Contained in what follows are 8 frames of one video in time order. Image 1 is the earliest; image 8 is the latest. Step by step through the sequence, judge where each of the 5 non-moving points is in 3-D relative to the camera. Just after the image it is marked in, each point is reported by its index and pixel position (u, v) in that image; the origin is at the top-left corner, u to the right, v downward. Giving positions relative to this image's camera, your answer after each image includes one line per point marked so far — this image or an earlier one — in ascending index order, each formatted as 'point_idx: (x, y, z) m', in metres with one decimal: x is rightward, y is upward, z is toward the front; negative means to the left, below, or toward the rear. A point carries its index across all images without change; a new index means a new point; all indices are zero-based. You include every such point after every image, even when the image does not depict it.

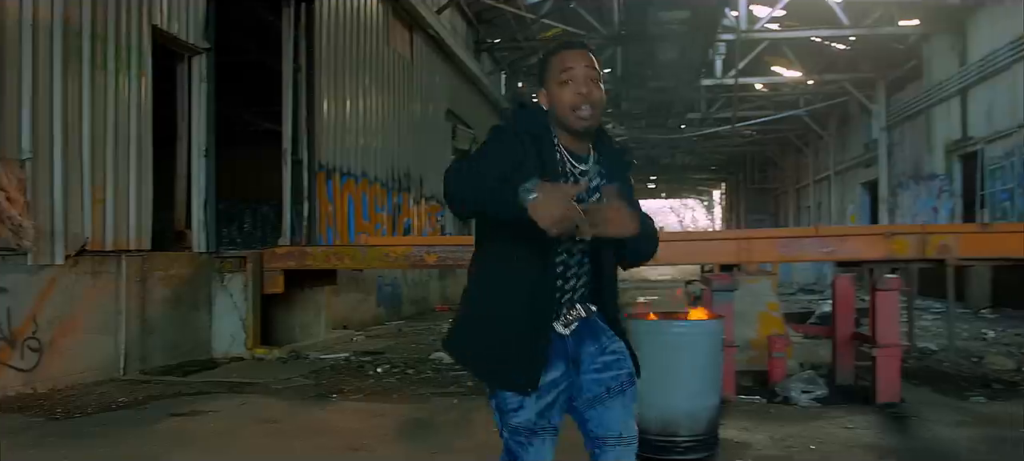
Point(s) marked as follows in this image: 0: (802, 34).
0: (+5.5, +3.7, +16.1) m
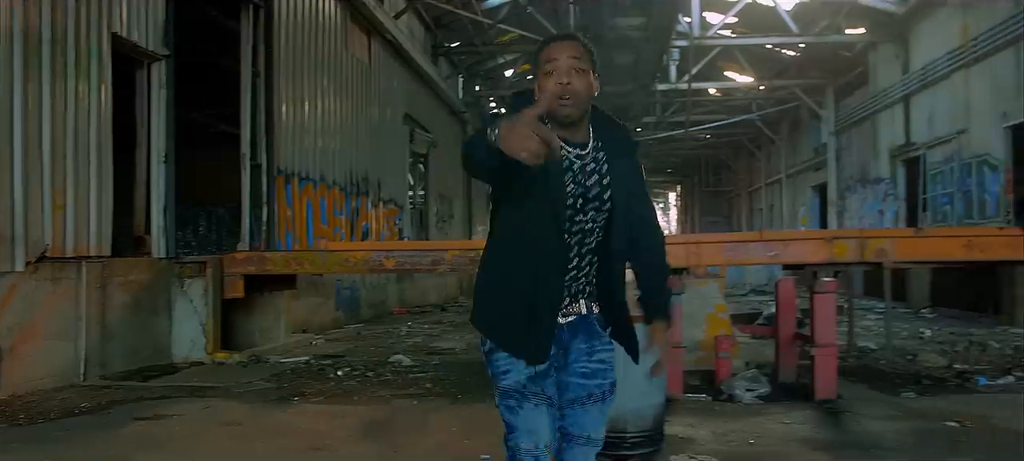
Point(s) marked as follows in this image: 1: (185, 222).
0: (+4.7, +3.7, +16.5) m
1: (-4.3, +0.1, +11.2) m
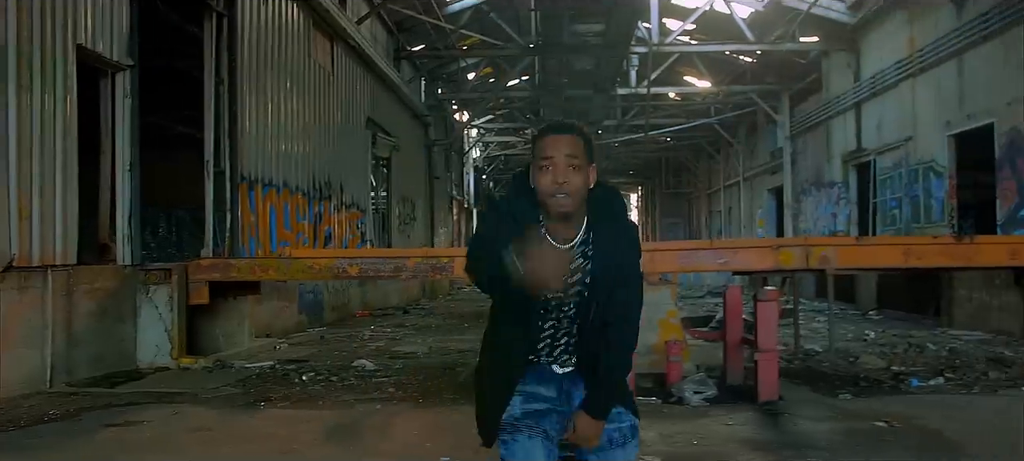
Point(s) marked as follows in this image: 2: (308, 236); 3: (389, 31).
0: (+3.9, +3.6, +16.9) m
1: (-4.8, +0.1, +11.2) m
2: (-2.8, -0.1, +11.8) m
3: (-2.6, +4.2, +18.3) m
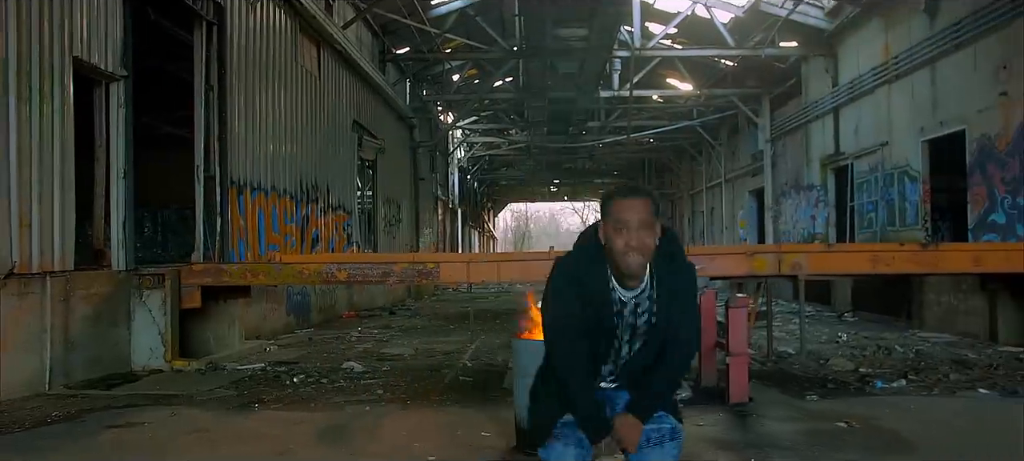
0: (+3.6, +3.6, +17.2) m
1: (-5.0, 0.0, +11.4) m
2: (-3.0, -0.1, +12.0) m
3: (-3.0, +4.2, +18.5) m
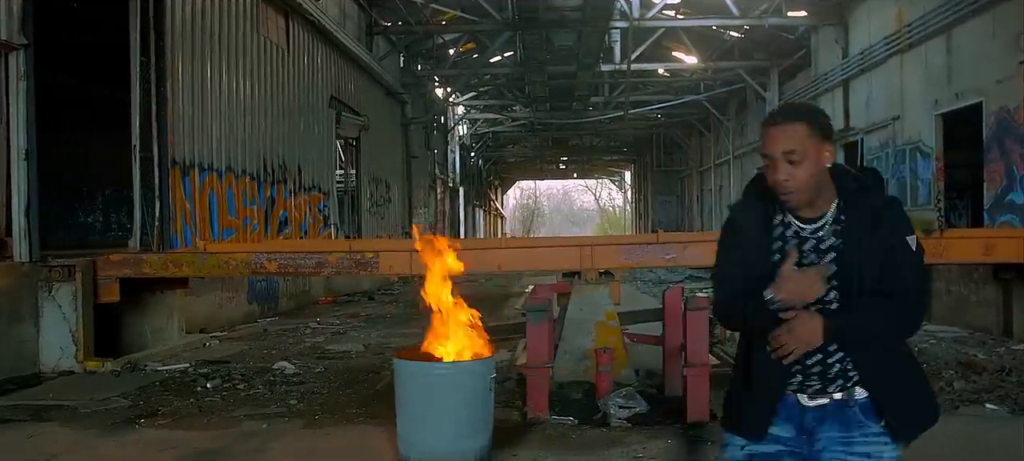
0: (+3.4, +3.9, +16.2) m
1: (-5.3, +0.3, +10.6) m
2: (-3.3, +0.1, +11.3) m
3: (-3.2, +4.6, +17.6) m
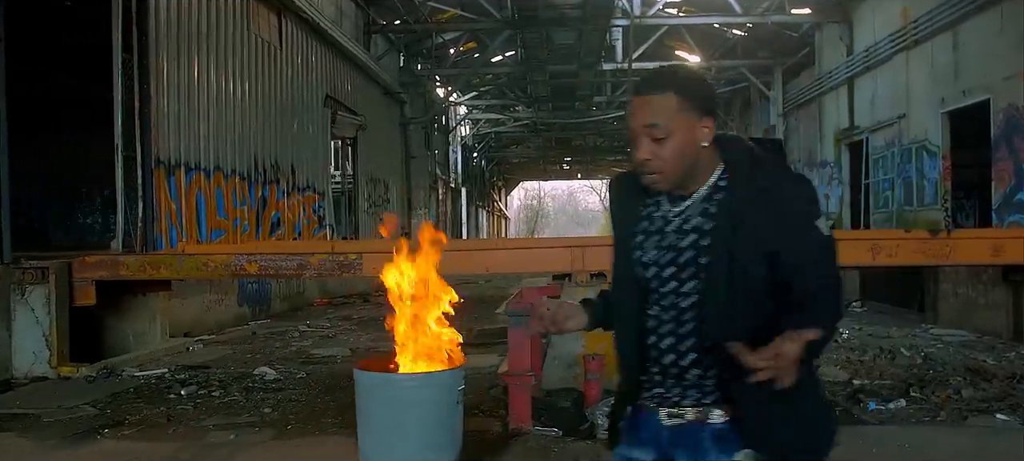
0: (+3.4, +3.9, +16.0) m
1: (-5.3, +0.2, +10.4) m
2: (-3.4, +0.1, +11.0) m
3: (-3.2, +4.6, +17.4) m
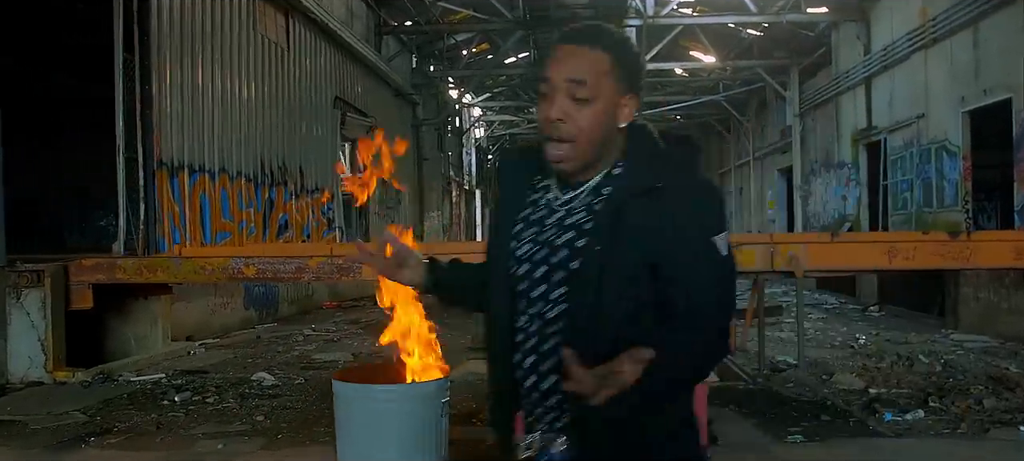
0: (+3.6, +3.9, +15.7) m
1: (-5.2, +0.2, +10.4) m
2: (-3.3, +0.1, +10.9) m
3: (-2.9, +4.6, +17.3) m
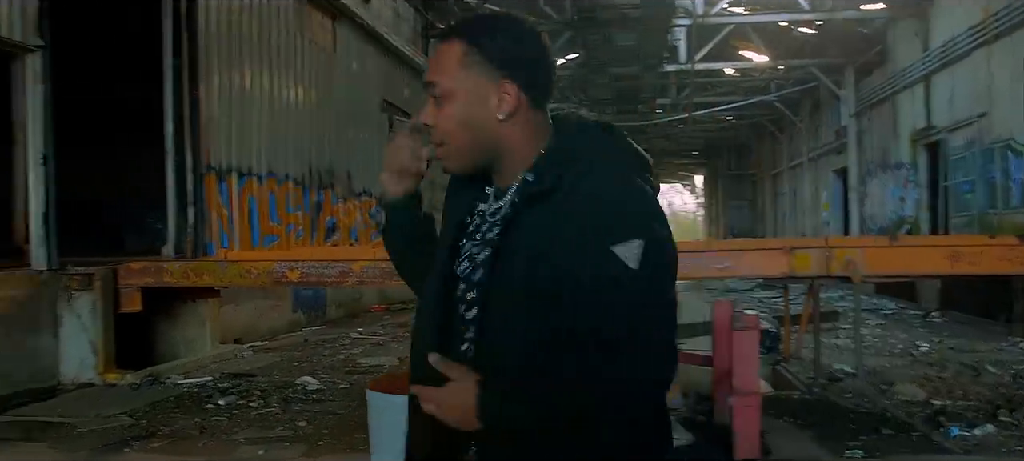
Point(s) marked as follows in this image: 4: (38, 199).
0: (+4.5, +3.8, +15.4) m
1: (-4.7, +0.2, +10.5) m
2: (-2.7, 0.0, +11.0) m
3: (-2.0, +4.5, +17.3) m
4: (-3.5, +0.2, +6.3) m
